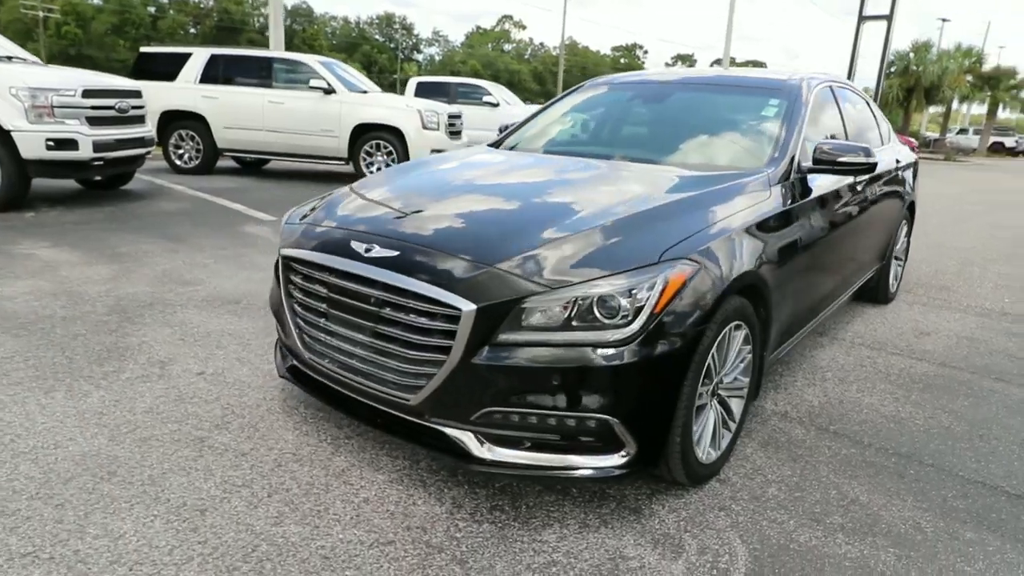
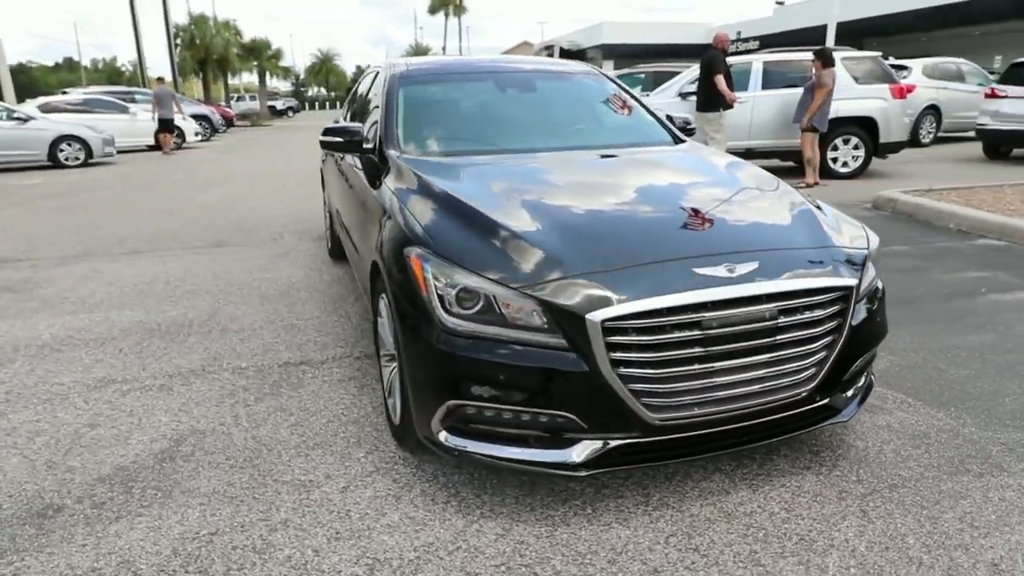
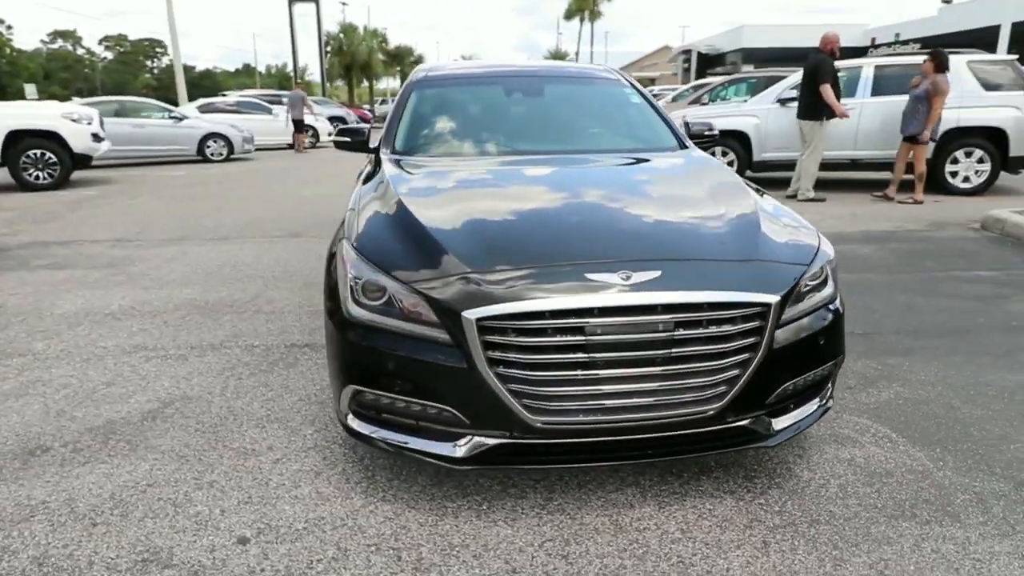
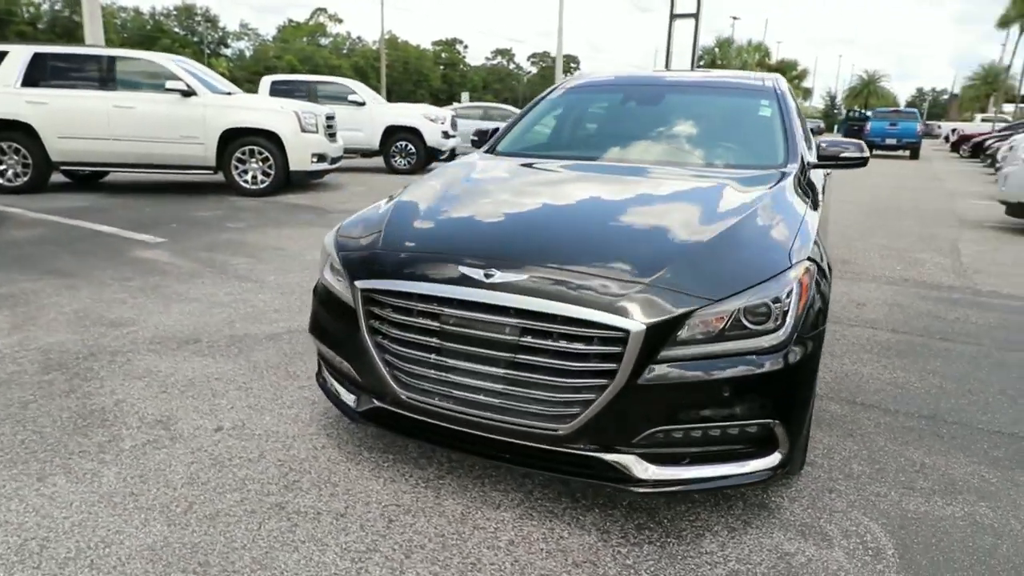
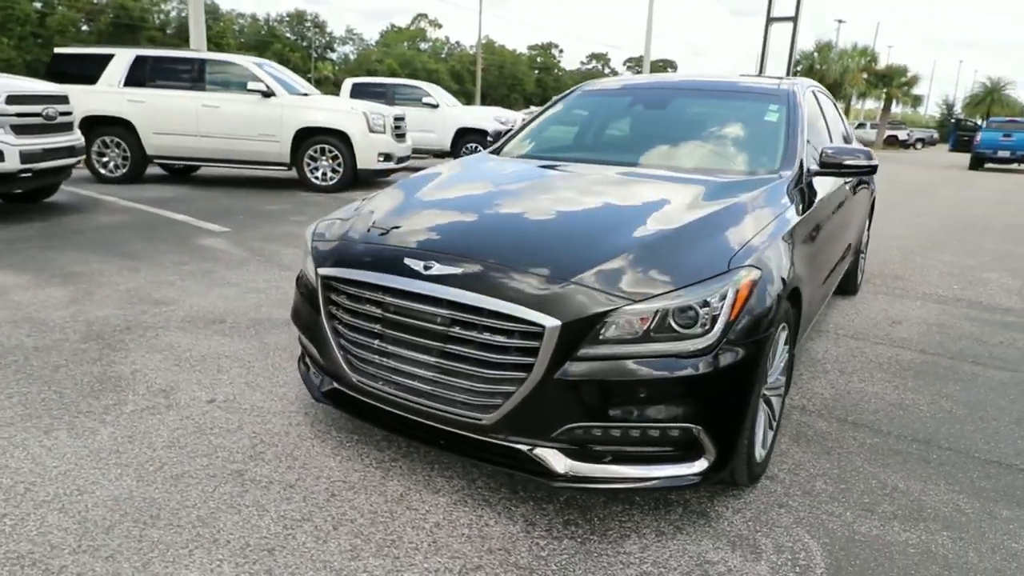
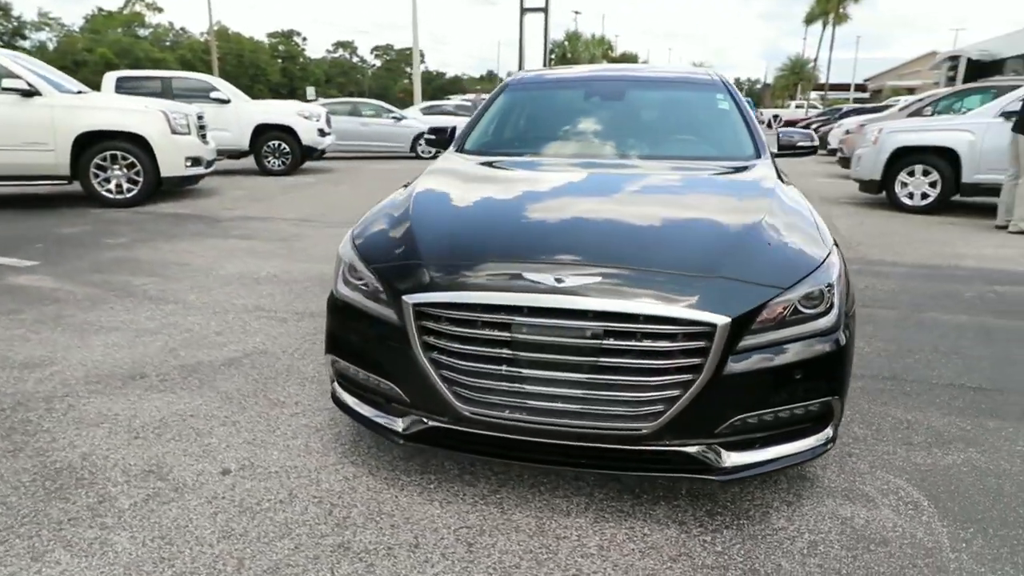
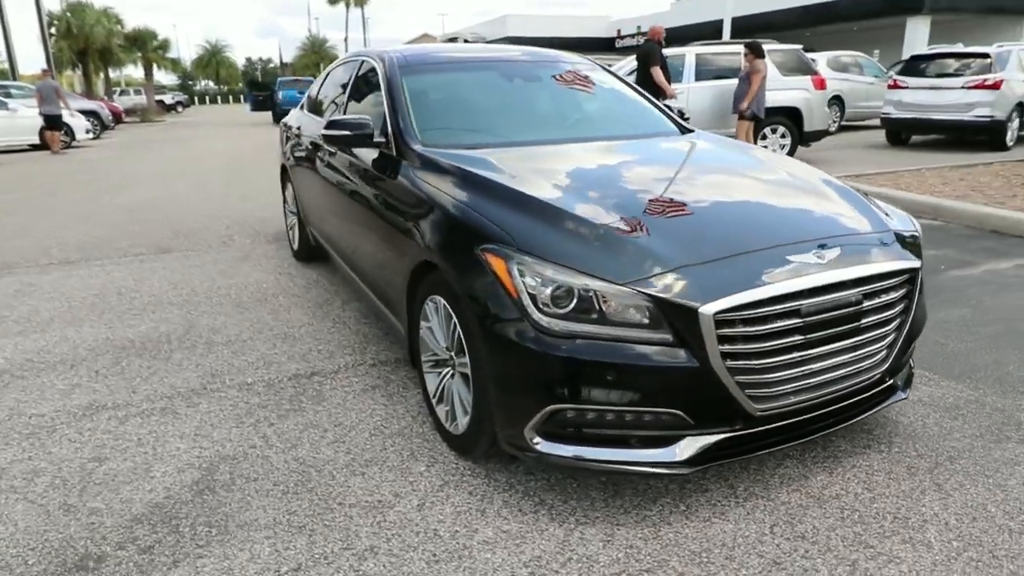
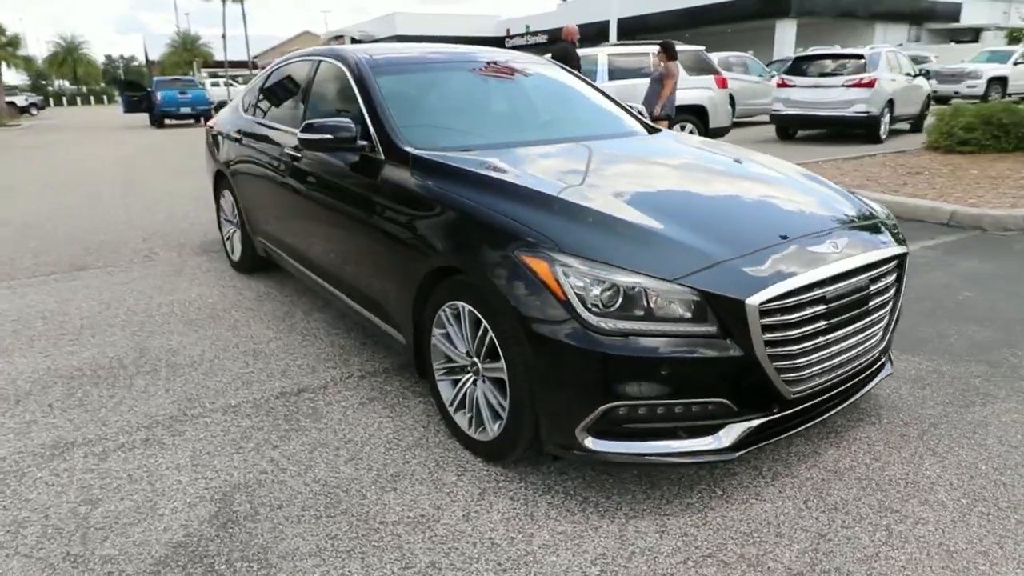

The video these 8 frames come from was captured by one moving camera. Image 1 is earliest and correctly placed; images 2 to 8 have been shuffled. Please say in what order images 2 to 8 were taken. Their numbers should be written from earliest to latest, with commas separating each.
5, 4, 6, 3, 2, 7, 8
